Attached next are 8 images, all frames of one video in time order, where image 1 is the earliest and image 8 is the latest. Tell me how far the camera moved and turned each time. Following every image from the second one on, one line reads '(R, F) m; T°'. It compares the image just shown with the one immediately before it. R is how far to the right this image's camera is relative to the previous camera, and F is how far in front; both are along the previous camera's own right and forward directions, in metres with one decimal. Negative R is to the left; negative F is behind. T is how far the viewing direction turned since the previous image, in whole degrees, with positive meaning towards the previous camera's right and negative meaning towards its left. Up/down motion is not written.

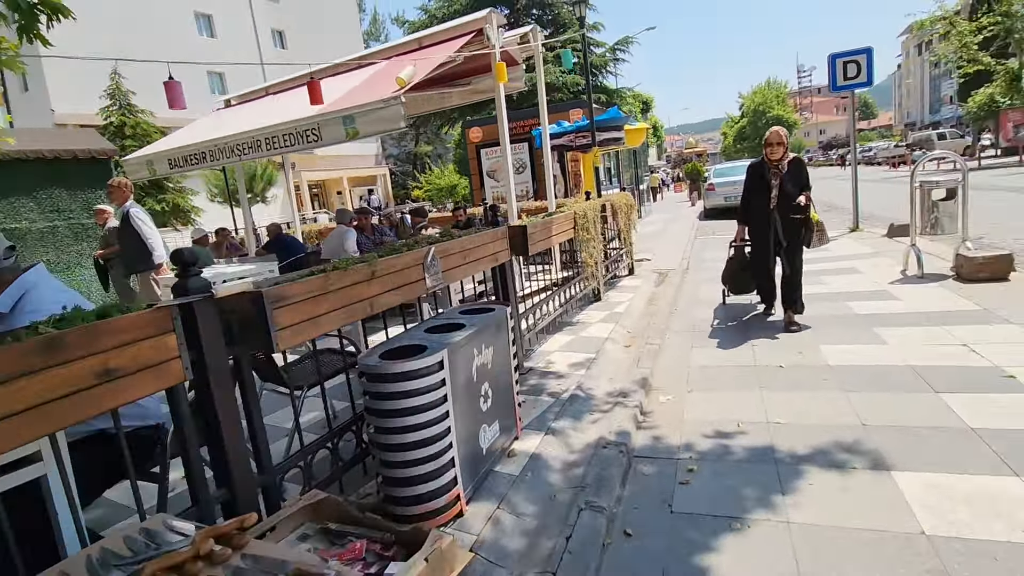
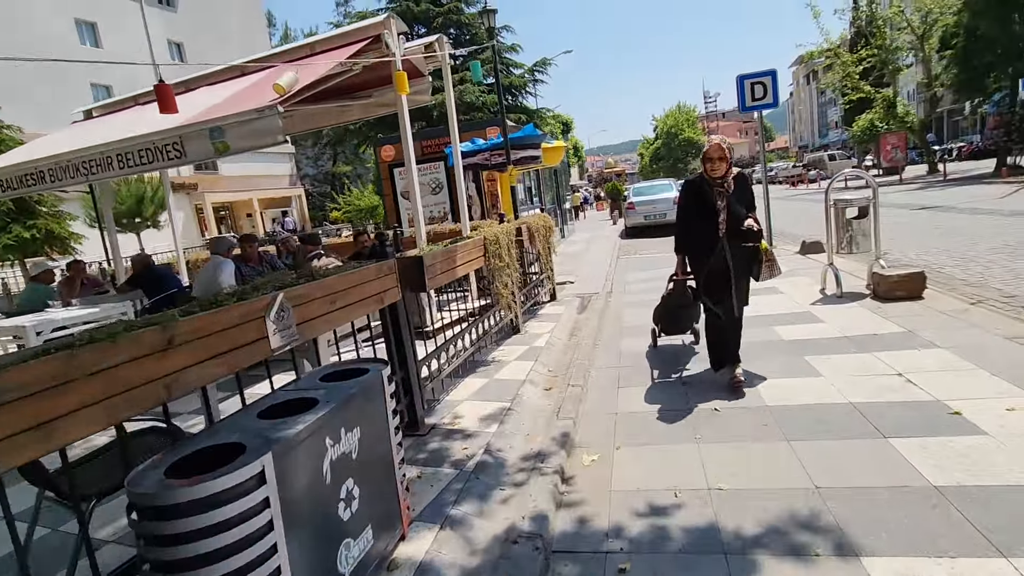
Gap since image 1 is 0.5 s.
(+0.2, +0.7) m; +8°
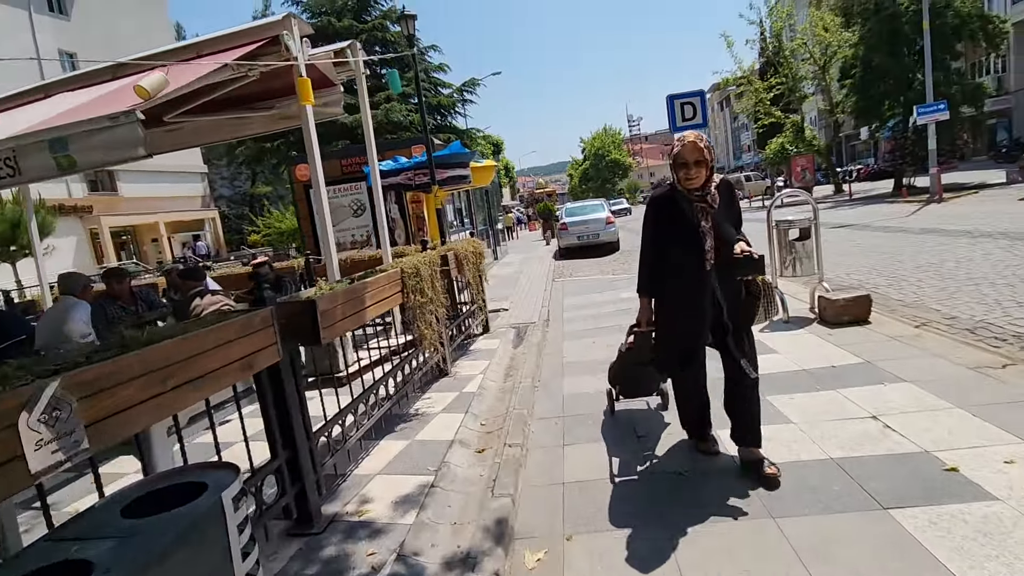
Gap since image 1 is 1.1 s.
(+0.1, +0.7) m; +7°
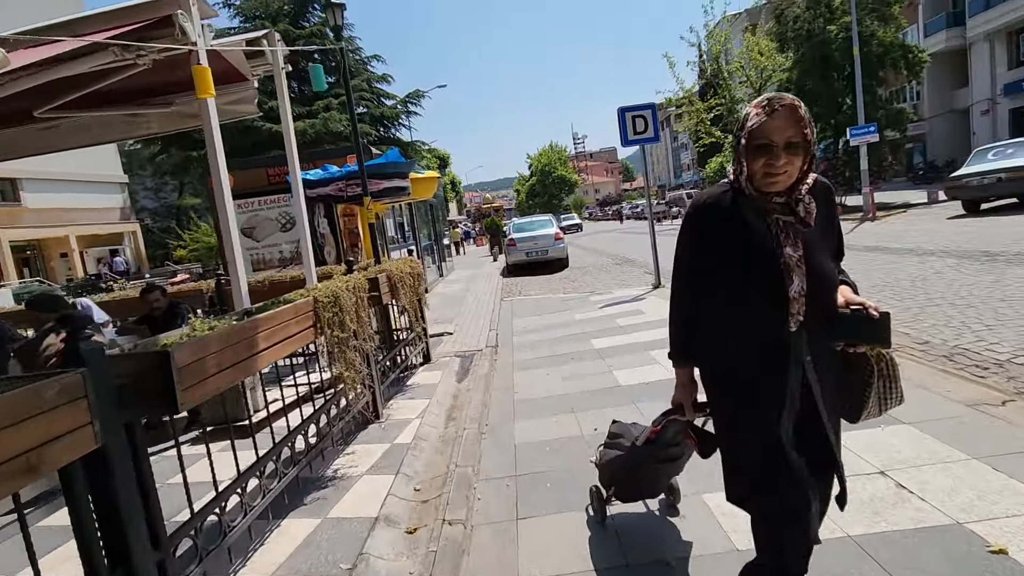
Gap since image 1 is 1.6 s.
(0.0, +0.7) m; +6°
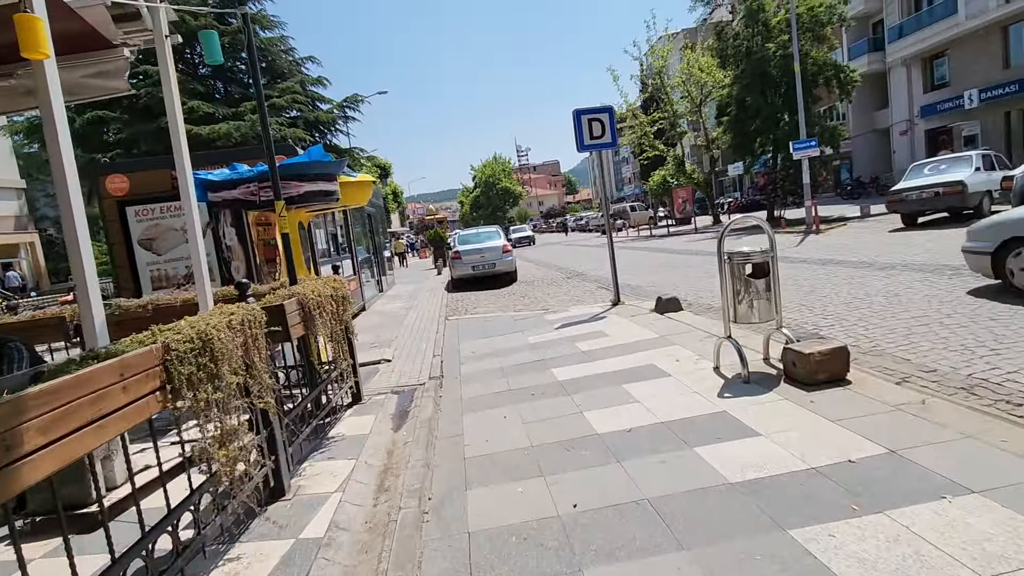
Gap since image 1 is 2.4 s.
(0.0, +1.0) m; +6°
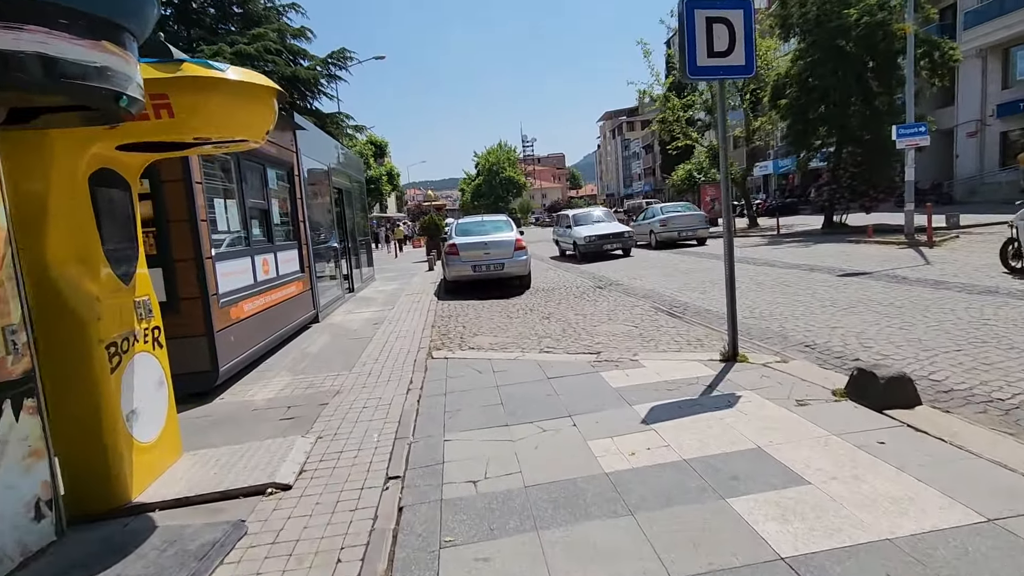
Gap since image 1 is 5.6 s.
(-0.4, +4.4) m; 0°
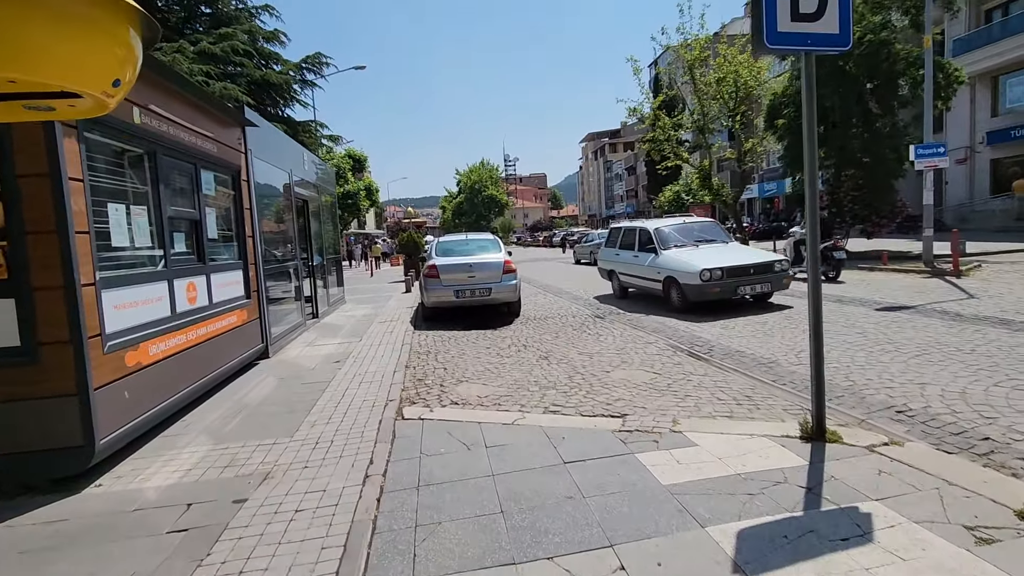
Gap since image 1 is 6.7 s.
(-0.2, +1.6) m; +2°
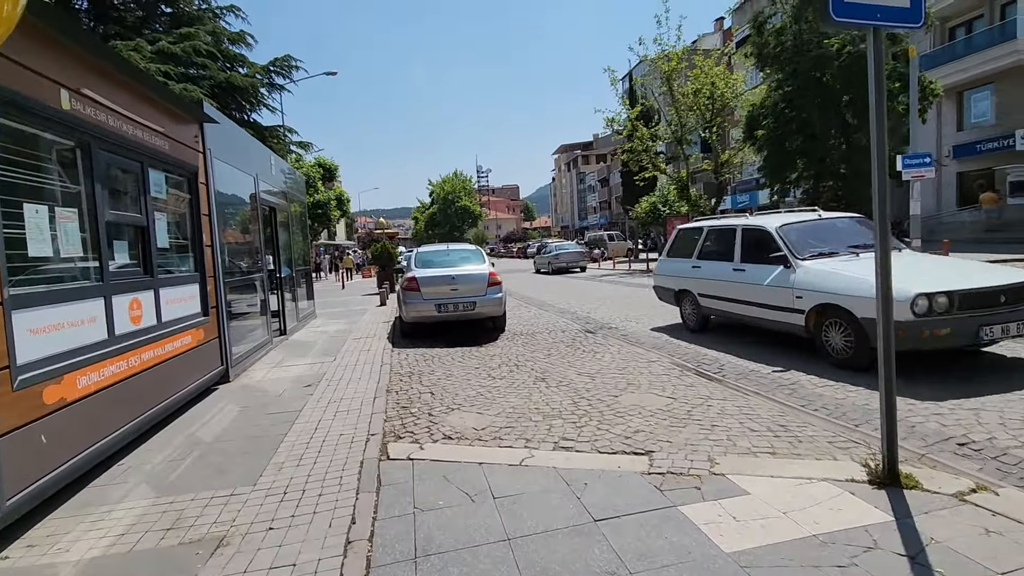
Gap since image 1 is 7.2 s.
(-0.3, +0.7) m; +3°
